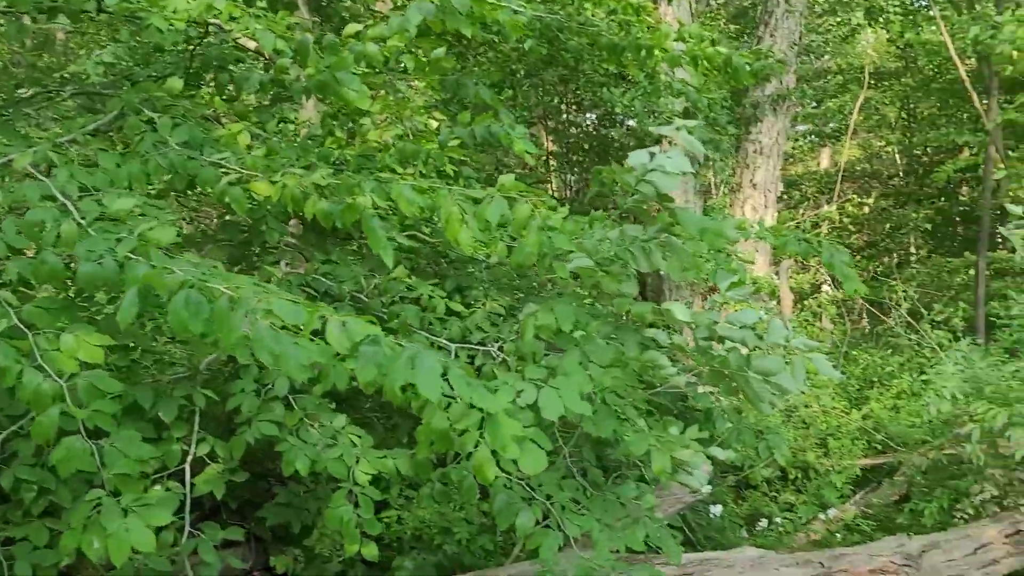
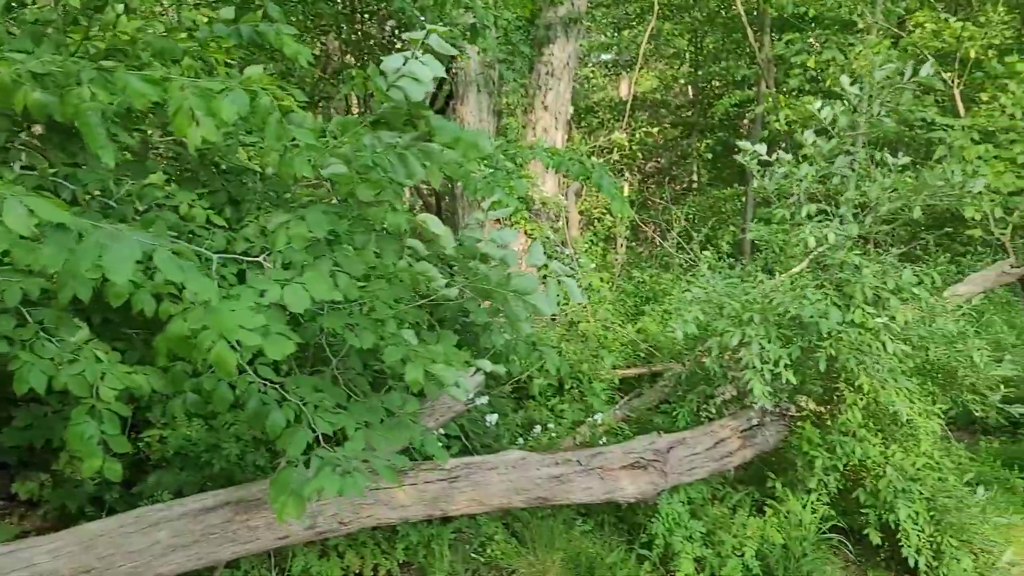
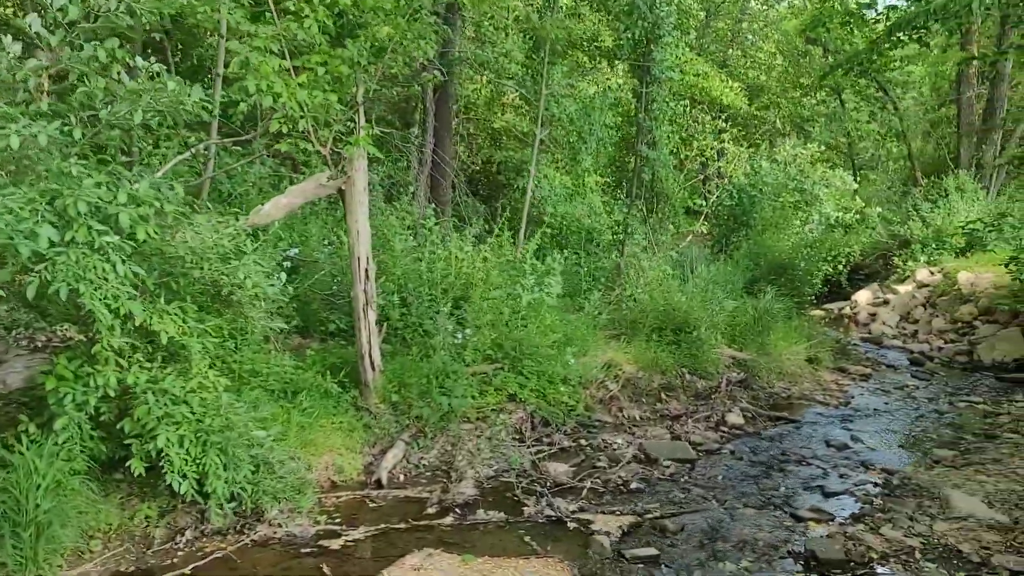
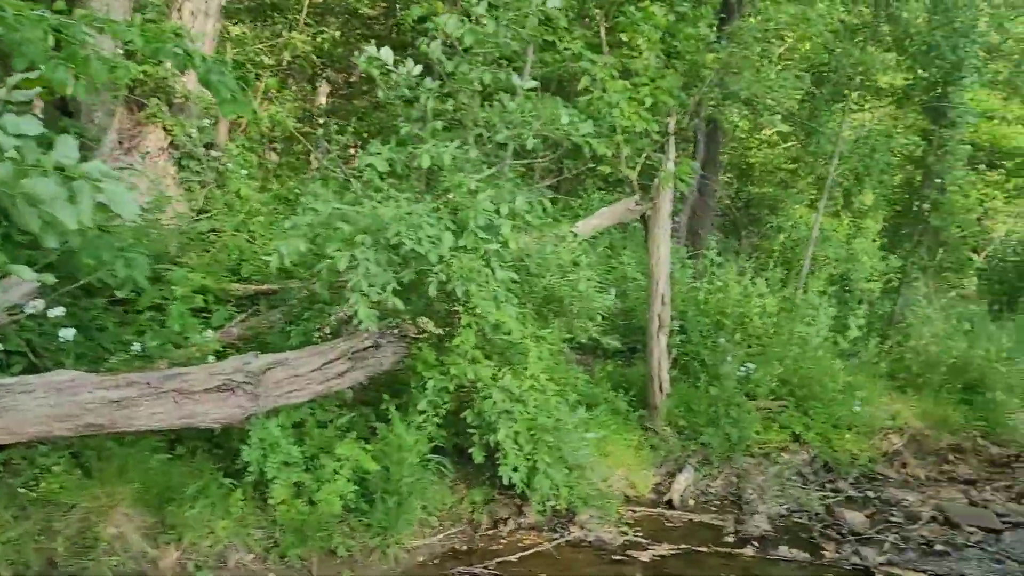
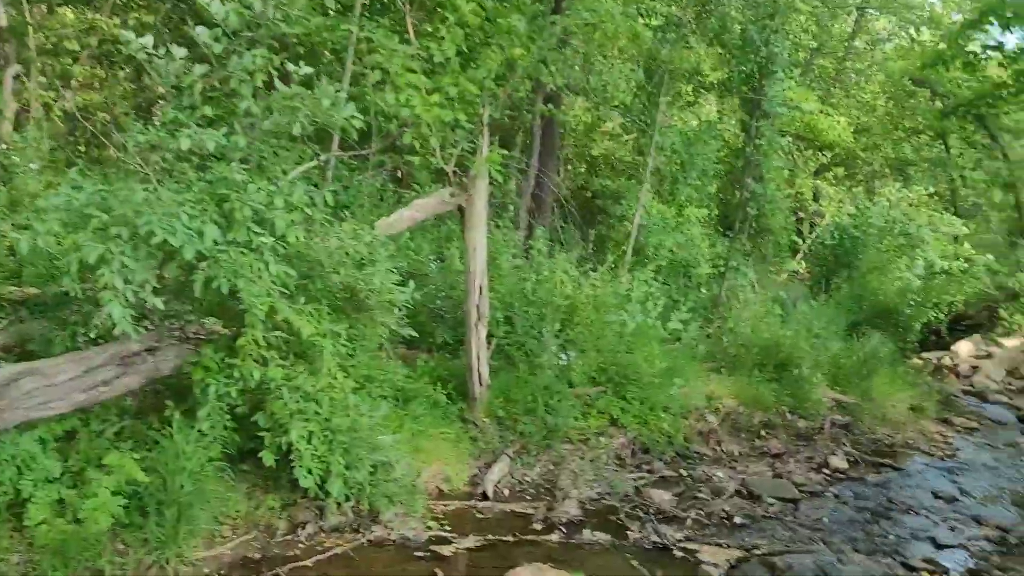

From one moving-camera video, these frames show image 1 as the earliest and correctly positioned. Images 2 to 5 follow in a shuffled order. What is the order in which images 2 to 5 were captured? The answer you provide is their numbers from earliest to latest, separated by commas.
2, 4, 5, 3
